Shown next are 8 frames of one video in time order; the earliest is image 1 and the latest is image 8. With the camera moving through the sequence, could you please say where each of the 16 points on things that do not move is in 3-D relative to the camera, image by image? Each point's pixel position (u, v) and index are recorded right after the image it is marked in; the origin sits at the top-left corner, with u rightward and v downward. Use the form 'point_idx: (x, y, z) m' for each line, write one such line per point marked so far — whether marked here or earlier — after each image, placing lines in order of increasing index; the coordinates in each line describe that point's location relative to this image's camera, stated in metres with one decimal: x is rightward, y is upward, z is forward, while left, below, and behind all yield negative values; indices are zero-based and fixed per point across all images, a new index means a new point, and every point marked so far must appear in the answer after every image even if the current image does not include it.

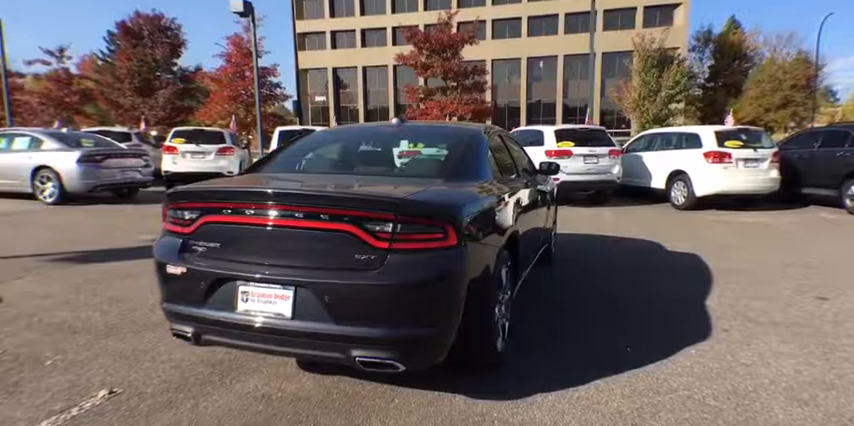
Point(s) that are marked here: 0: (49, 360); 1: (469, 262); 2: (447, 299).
0: (-2.3, -0.9, +3.1) m
1: (+0.2, -0.2, +2.6) m
2: (+0.1, -0.4, +2.5) m
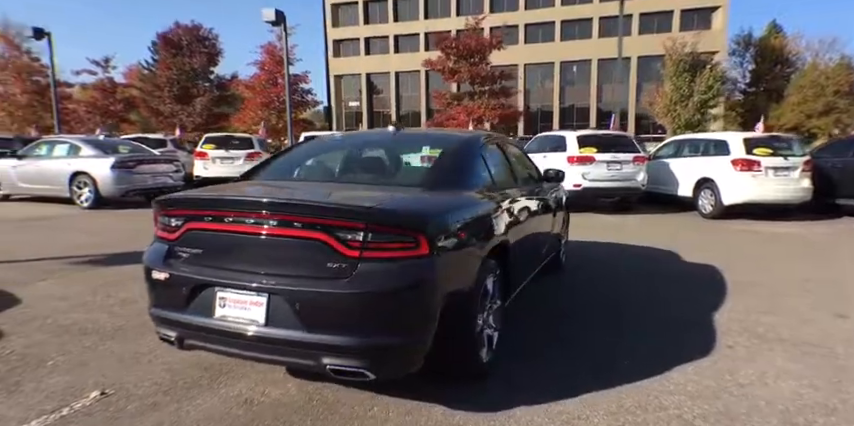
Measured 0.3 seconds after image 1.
0: (-2.4, -0.9, +3.3) m
1: (+0.1, -0.3, +2.6) m
2: (0.0, -0.5, +2.5) m
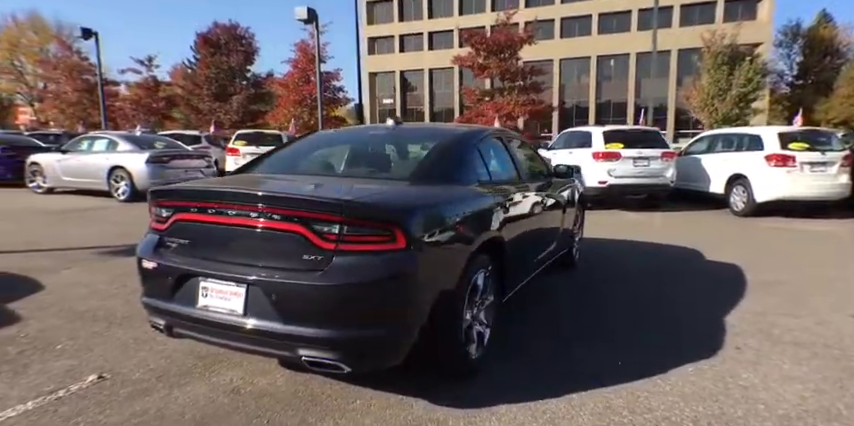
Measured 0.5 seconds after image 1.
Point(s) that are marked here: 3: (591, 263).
0: (-2.4, -0.9, +3.4) m
1: (0.0, -0.3, +2.6) m
2: (-0.1, -0.4, +2.5) m
3: (+1.8, -0.6, +5.9) m
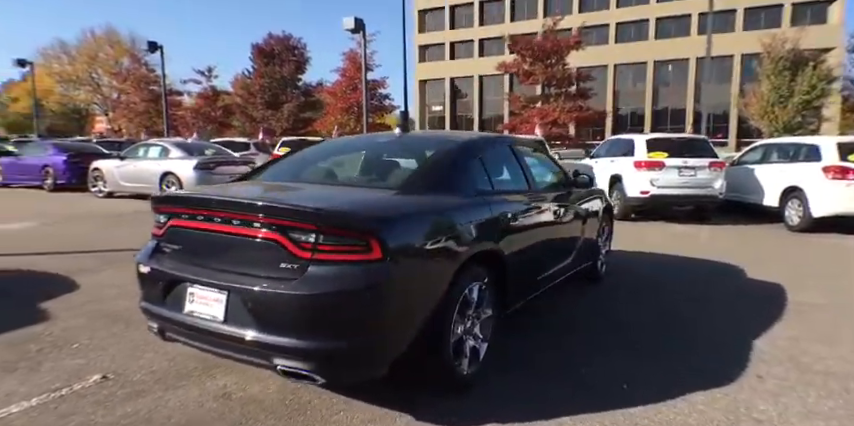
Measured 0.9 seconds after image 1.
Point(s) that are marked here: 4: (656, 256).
0: (-2.4, -0.9, +3.6) m
1: (-0.1, -0.3, +2.6) m
2: (-0.3, -0.5, +2.5) m
3: (+2.0, -0.7, +5.6) m
4: (+2.8, -0.5, +6.4) m
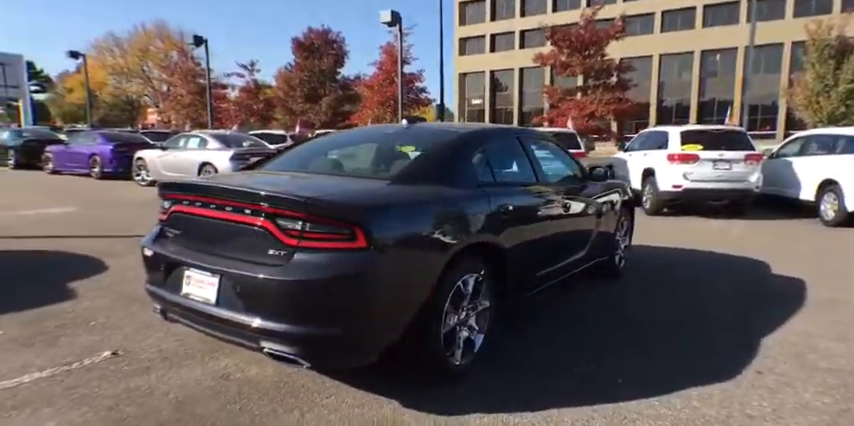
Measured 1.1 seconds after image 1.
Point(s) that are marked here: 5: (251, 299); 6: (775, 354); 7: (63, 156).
0: (-2.4, -0.8, +3.8) m
1: (-0.2, -0.3, +2.6) m
2: (-0.3, -0.4, +2.5) m
3: (+2.2, -0.6, +5.5) m
4: (+3.0, -0.5, +6.2) m
5: (-0.9, -0.4, +2.5) m
6: (+2.3, -0.9, +3.4) m
7: (-11.3, +1.8, +16.3) m
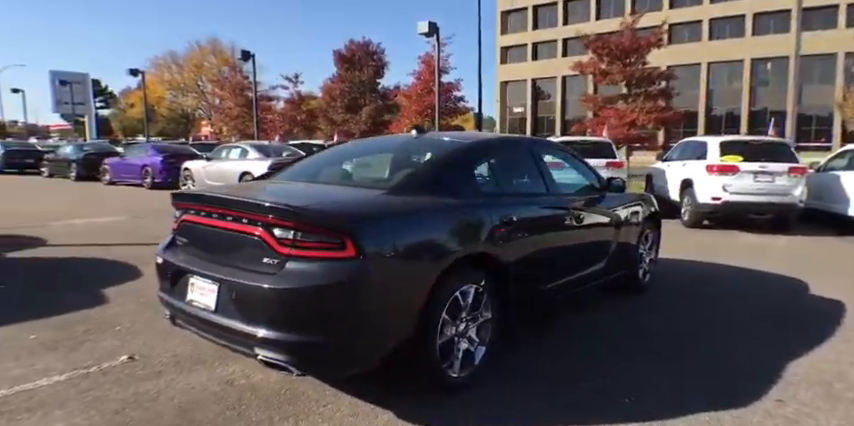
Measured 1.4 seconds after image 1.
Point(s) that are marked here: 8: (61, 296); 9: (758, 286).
0: (-2.4, -0.9, +4.0) m
1: (-0.2, -0.3, +2.6) m
2: (-0.4, -0.5, +2.5) m
3: (+2.4, -0.8, +5.3) m
4: (+3.2, -0.6, +5.9) m
5: (-0.9, -0.5, +2.6) m
6: (+2.3, -1.0, +3.2) m
7: (-10.2, +1.5, +17.2) m
8: (-3.4, -0.8, +4.9) m
9: (+3.4, -0.7, +5.3) m
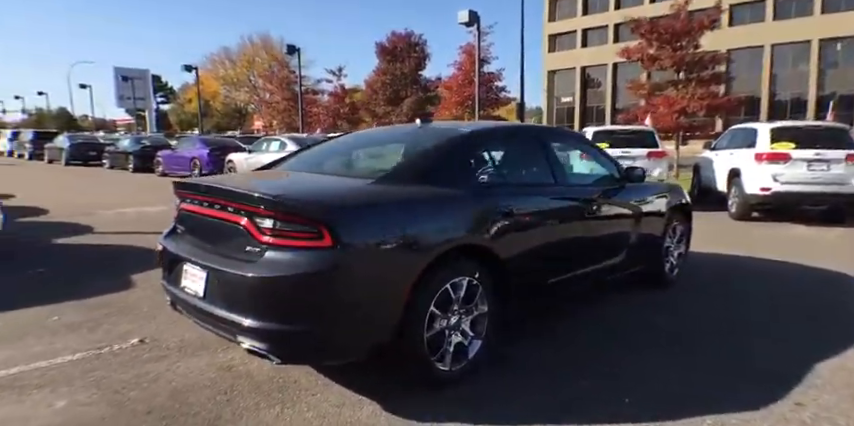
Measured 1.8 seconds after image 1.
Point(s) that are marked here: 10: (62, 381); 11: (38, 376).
0: (-2.3, -0.8, +4.2) m
1: (-0.3, -0.3, +2.6) m
2: (-0.5, -0.4, +2.5) m
3: (+2.5, -0.7, +5.0) m
4: (+3.4, -0.5, +5.6) m
5: (-1.0, -0.4, +2.7) m
6: (+2.3, -1.0, +3.0) m
7: (-8.9, +1.8, +18.0) m
8: (-3.3, -0.7, +5.1) m
9: (+3.6, -0.6, +5.0) m
10: (-2.1, -1.0, +3.0) m
11: (-2.3, -0.9, +3.0) m
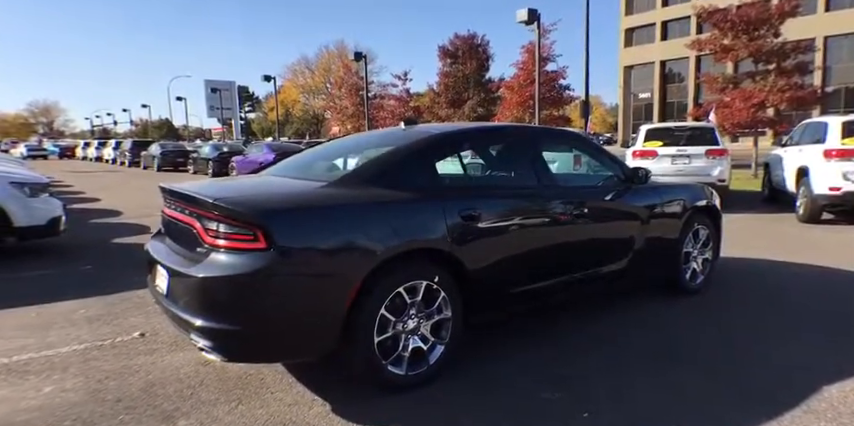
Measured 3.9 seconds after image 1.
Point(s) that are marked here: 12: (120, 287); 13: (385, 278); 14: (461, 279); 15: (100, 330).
0: (-2.4, -0.8, +4.5) m
1: (-0.6, -0.3, +2.6) m
2: (-0.8, -0.4, +2.6) m
3: (+2.5, -0.7, +4.6) m
4: (+3.5, -0.6, +5.0) m
5: (-1.3, -0.4, +2.8) m
6: (+2.0, -1.0, +2.6) m
7: (-6.8, +1.8, +19.2) m
8: (-3.2, -0.7, +5.6) m
9: (+3.6, -0.7, +4.4) m
10: (-2.3, -1.0, +3.3) m
11: (-2.5, -1.0, +3.3) m
12: (-3.0, -0.7, +5.2) m
13: (-0.2, -0.4, +2.9) m
14: (+0.2, -0.4, +3.2) m
15: (-2.5, -0.9, +4.0) m
